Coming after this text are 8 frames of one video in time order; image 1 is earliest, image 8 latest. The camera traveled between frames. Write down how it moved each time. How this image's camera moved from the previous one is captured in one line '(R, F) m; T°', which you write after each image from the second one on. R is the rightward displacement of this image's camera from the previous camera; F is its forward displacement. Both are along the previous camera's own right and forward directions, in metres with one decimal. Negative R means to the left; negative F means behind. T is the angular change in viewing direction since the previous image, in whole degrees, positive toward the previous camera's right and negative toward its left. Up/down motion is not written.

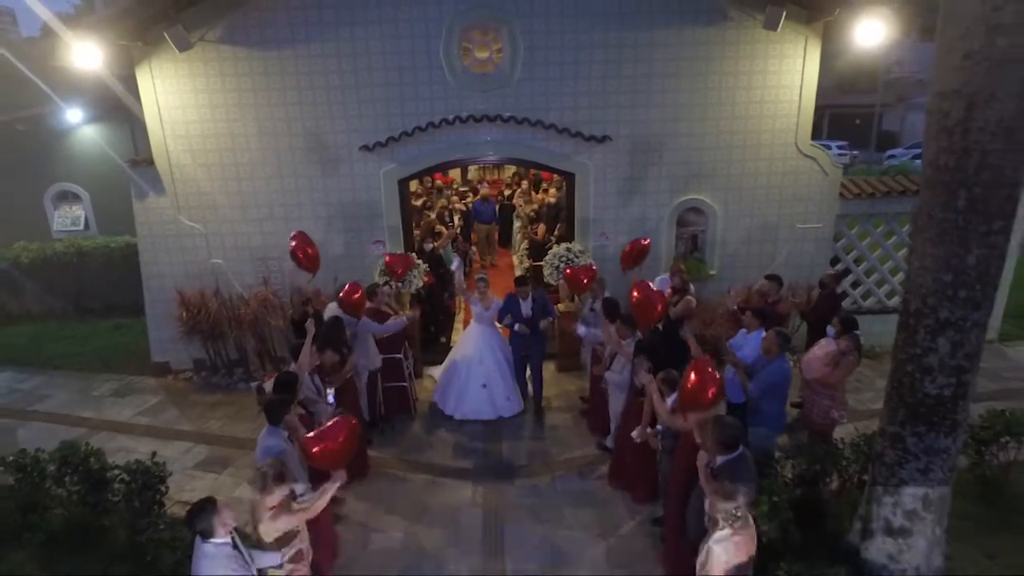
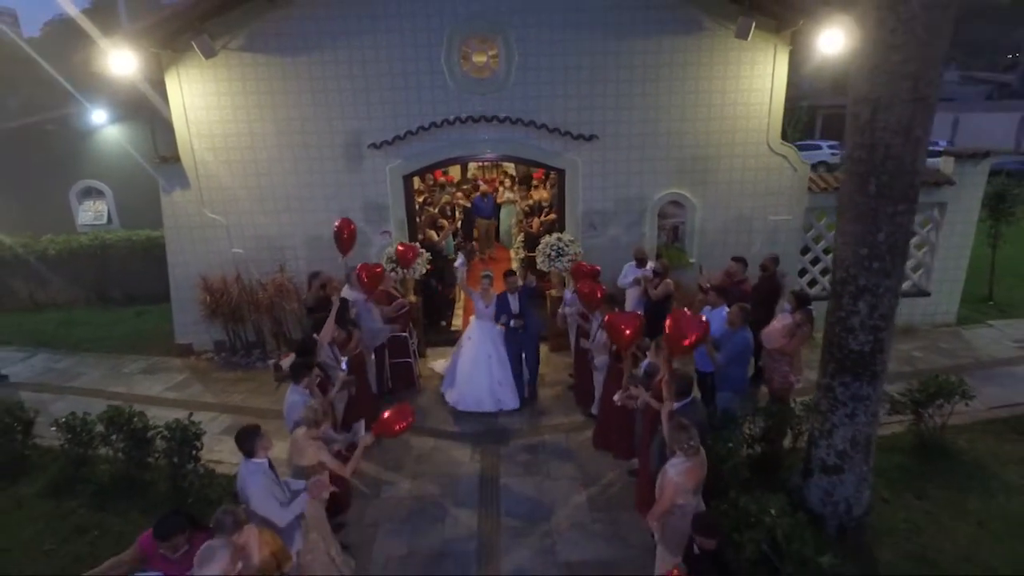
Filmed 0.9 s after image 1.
(+0.1, -0.8) m; 0°
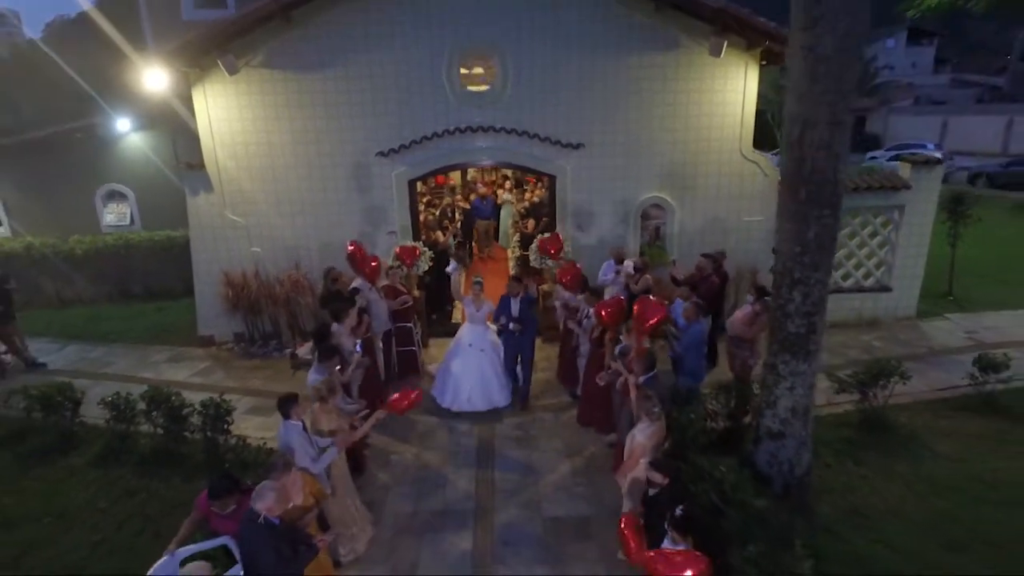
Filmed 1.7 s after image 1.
(+0.1, -0.9) m; 0°
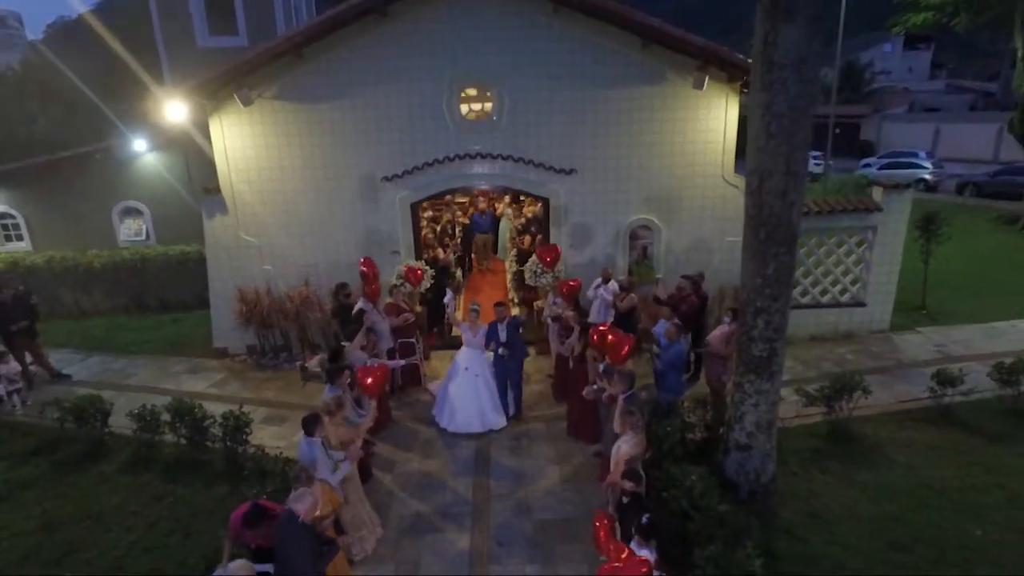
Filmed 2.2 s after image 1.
(+0.1, -0.7) m; 0°
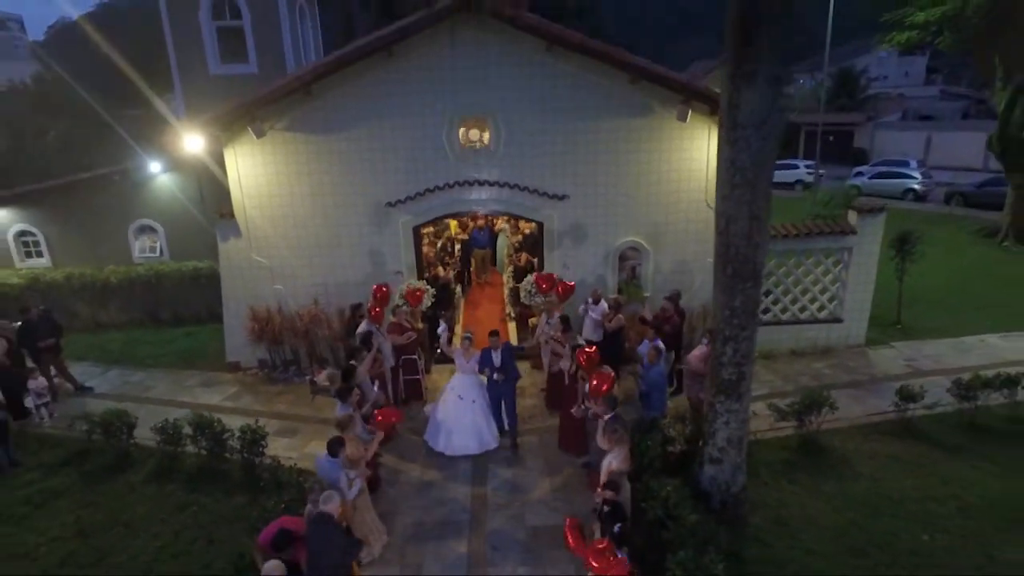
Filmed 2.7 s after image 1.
(+0.1, -0.7) m; 0°
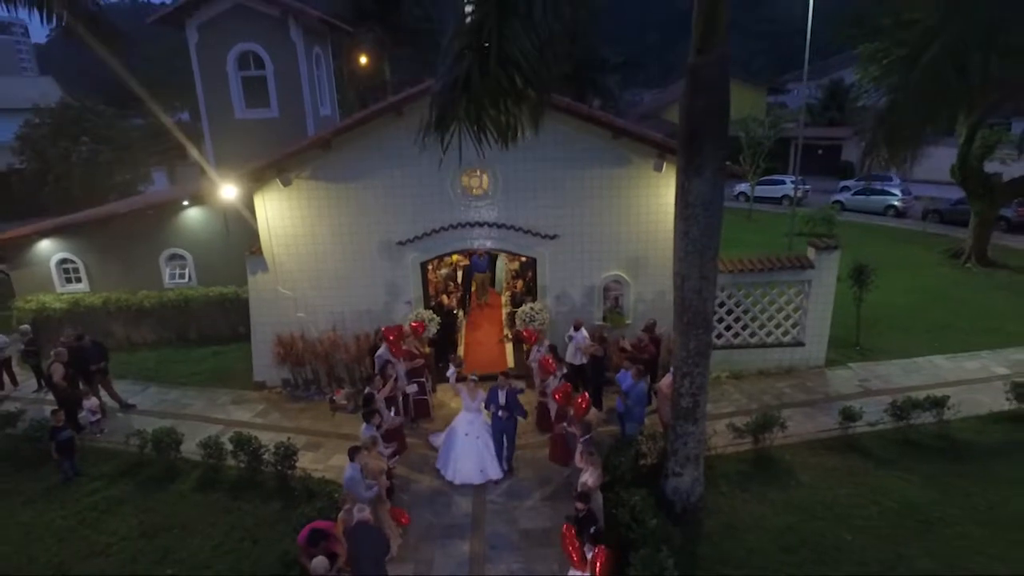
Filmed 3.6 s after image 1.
(+0.1, -1.4) m; 0°
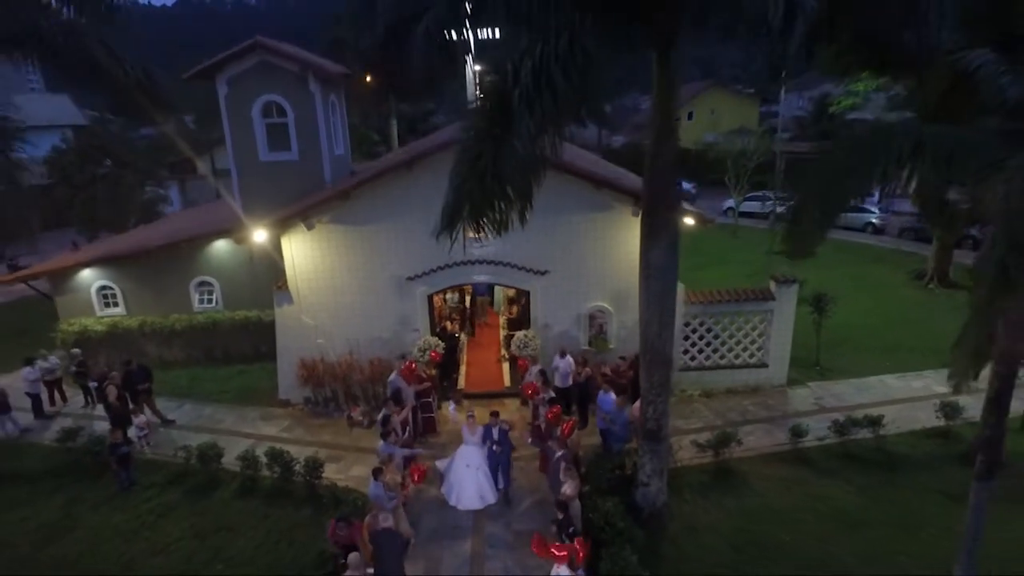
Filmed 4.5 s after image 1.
(+0.1, -1.7) m; 0°
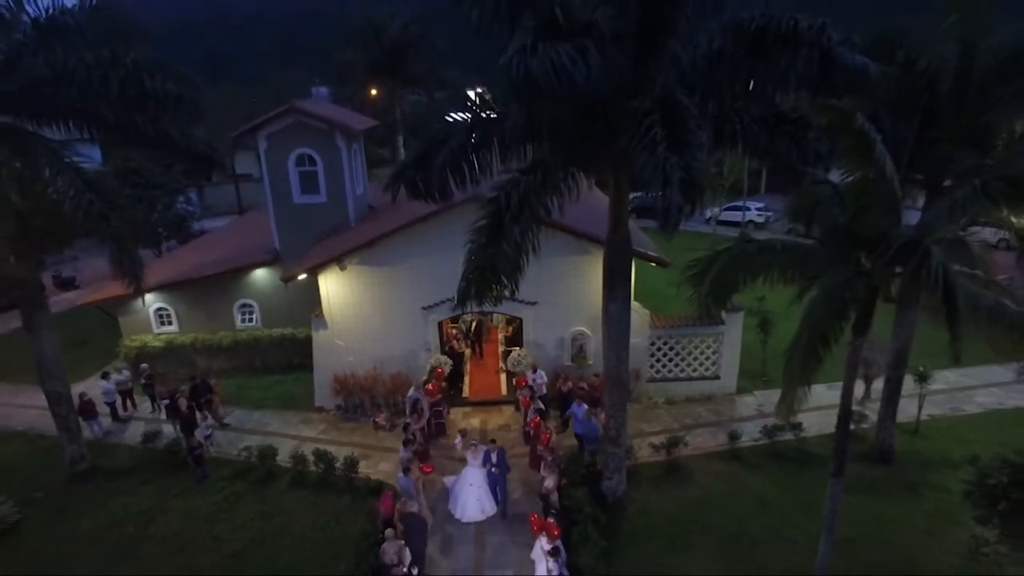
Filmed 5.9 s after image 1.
(+0.1, -3.1) m; 0°
